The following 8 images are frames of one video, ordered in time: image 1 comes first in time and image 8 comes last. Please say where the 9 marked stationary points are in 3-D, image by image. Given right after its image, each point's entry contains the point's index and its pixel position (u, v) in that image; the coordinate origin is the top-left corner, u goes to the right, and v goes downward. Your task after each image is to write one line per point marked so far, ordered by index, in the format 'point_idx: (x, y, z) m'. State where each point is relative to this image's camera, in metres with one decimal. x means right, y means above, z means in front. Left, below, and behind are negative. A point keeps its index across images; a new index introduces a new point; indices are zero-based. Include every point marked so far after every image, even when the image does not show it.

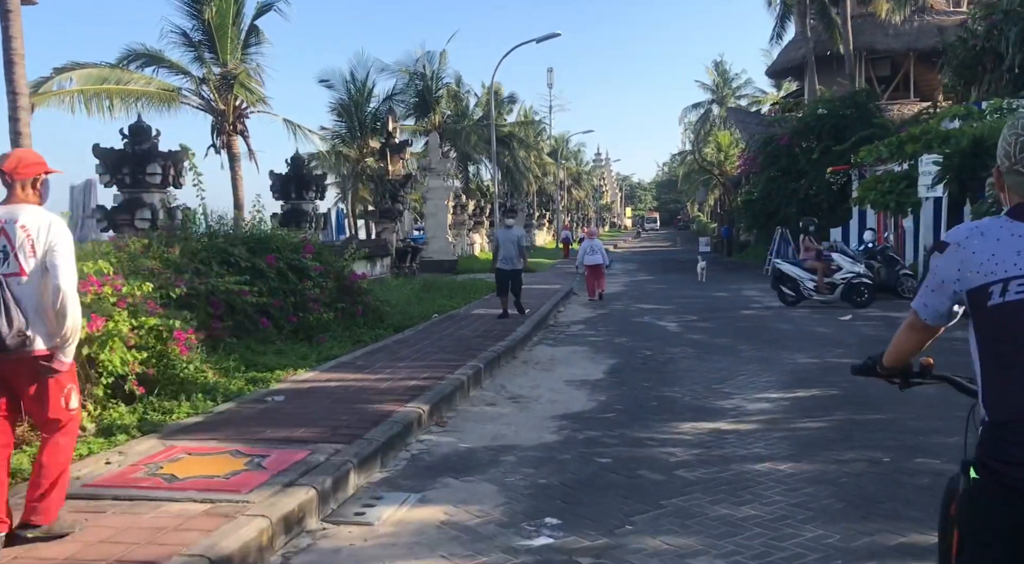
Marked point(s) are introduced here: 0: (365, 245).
0: (-3.4, +0.8, +17.6) m
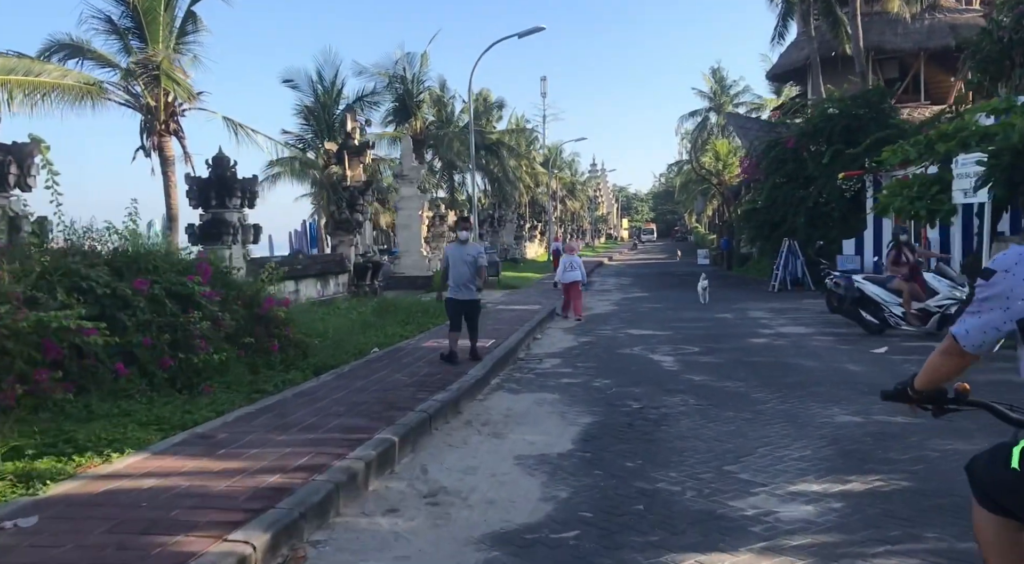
0: (-3.9, +0.4, +15.2) m
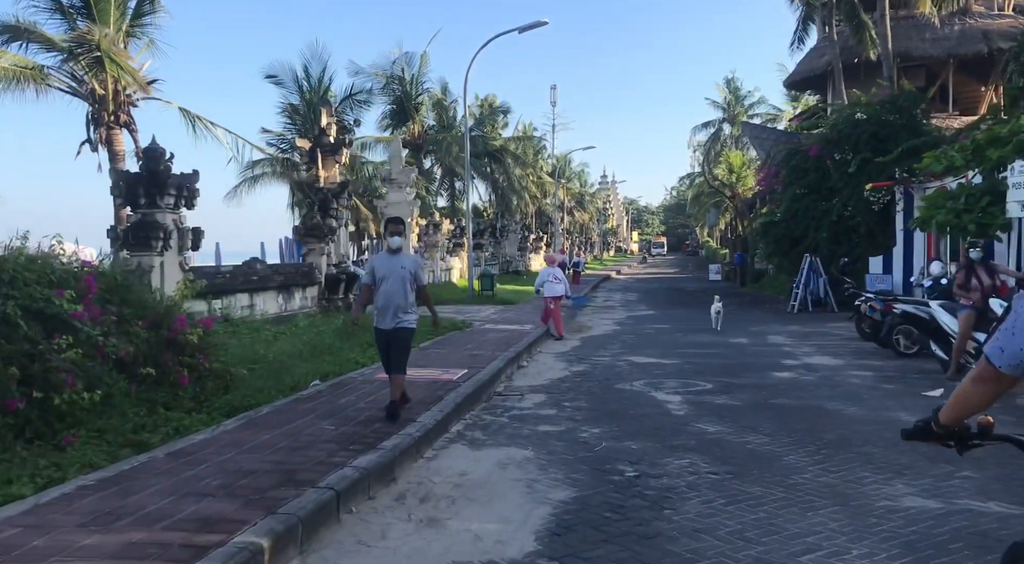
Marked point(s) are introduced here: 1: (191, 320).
0: (-4.2, +0.2, +13.5) m
1: (-3.3, -0.4, +7.9) m
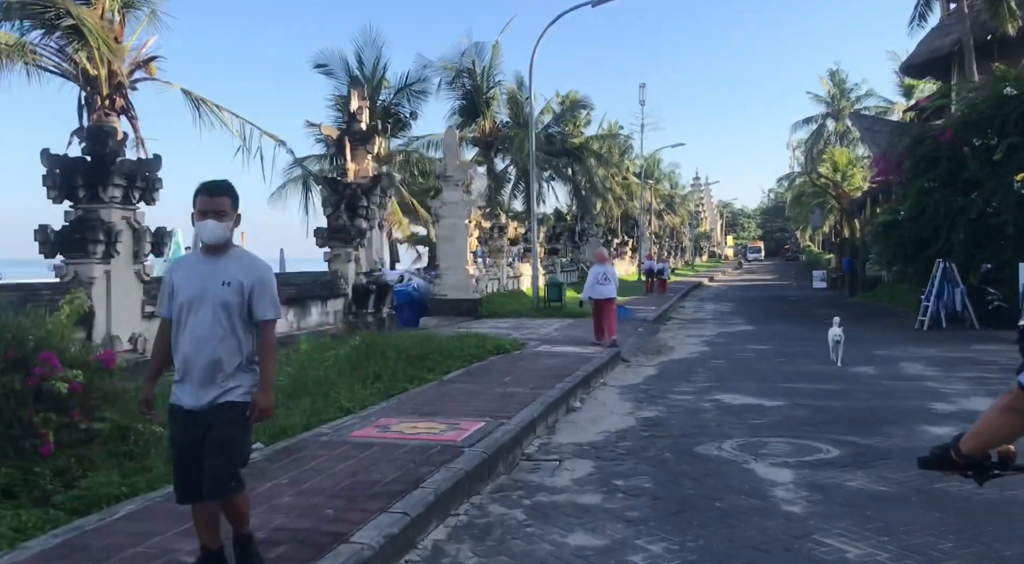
0: (-3.3, 0.0, +11.2) m
1: (-3.1, -0.5, +5.5) m
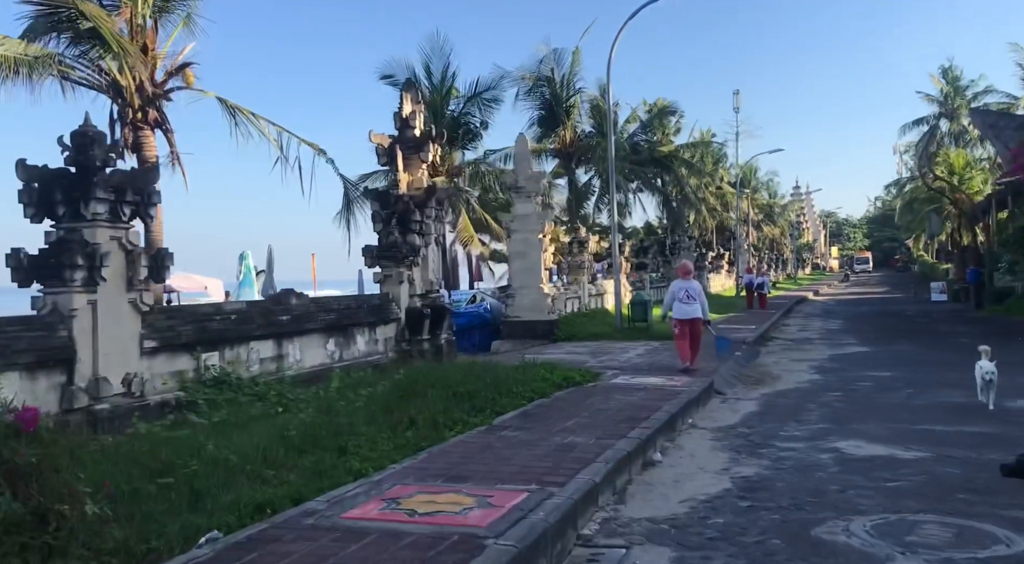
0: (-2.5, -0.4, +9.9) m
1: (-2.9, -0.7, +4.3) m
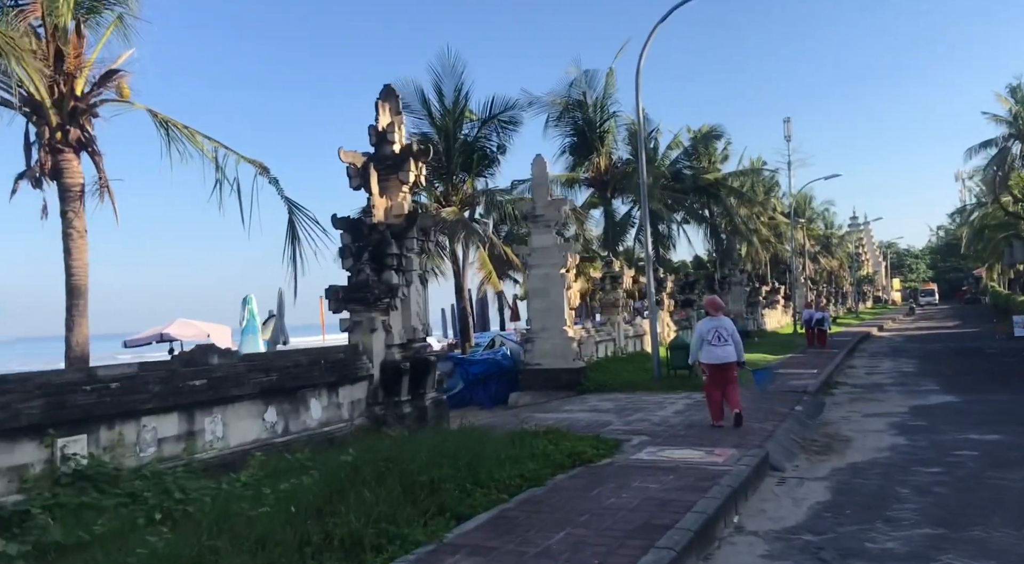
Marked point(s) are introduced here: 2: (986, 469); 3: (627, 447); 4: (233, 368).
0: (-2.6, -0.9, +7.8) m
1: (-3.4, -1.0, +2.2) m
2: (+4.9, -2.0, +7.8) m
3: (+1.3, -1.9, +8.9) m
4: (-2.8, -0.8, +7.6) m
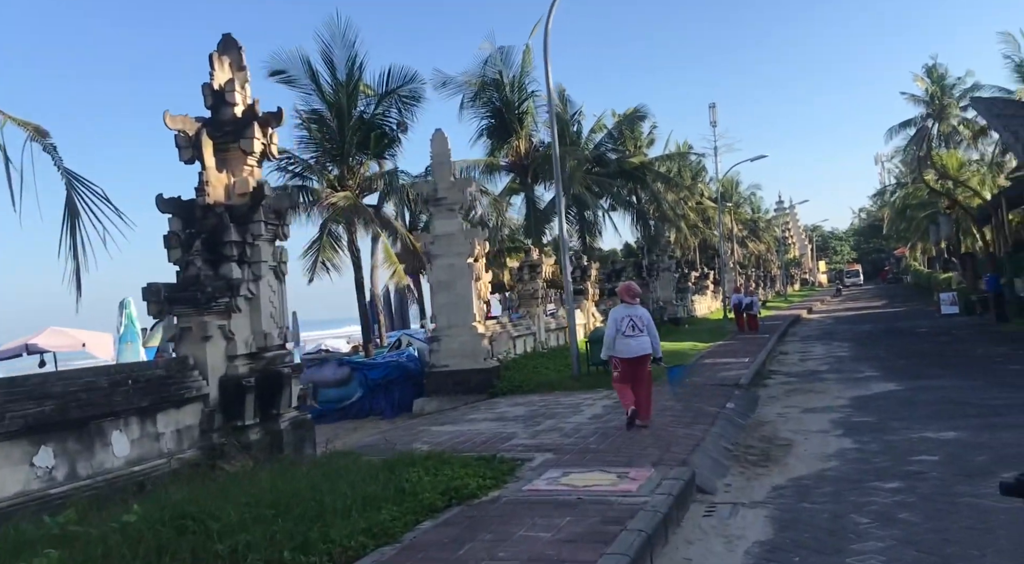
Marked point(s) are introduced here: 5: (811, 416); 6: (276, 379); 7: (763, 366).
0: (-3.8, -0.9, +5.8) m
1: (-4.1, -1.1, +0.1) m
2: (+3.7, -1.8, +6.4) m
3: (+0.1, -1.8, +7.2) m
4: (-3.9, -0.8, +5.5) m
5: (+4.1, -1.9, +10.4) m
6: (-2.4, -1.0, +7.9) m
7: (+5.6, -1.9, +16.8) m
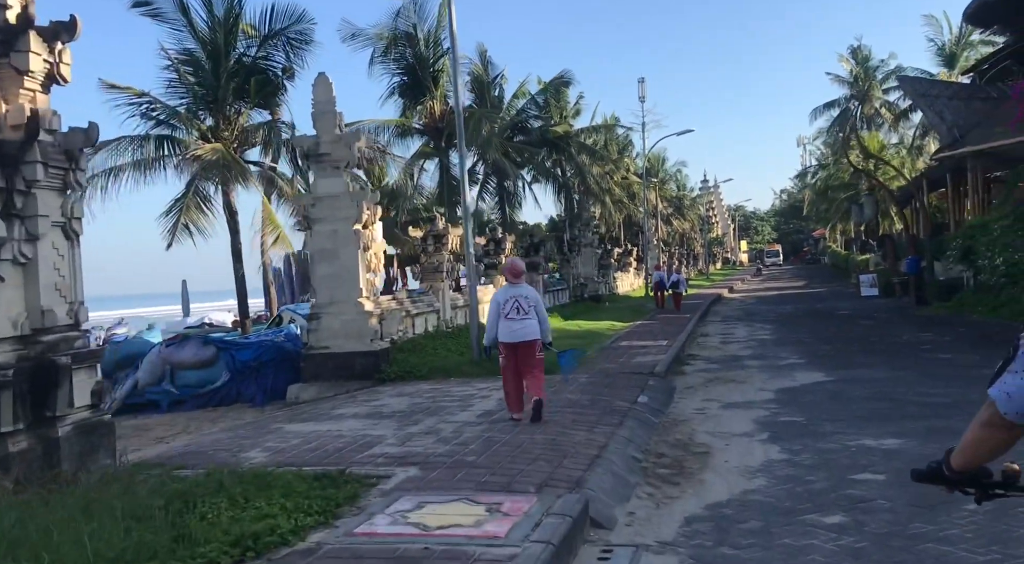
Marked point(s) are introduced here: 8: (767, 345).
0: (-4.7, -0.6, +3.7) m
1: (-4.5, -1.0, -1.9) m
2: (+2.7, -1.7, +5.1) m
3: (-1.0, -1.6, +5.5) m
4: (-4.8, -0.6, +3.5) m
5: (+2.6, -1.6, +9.1) m
6: (-3.6, -0.7, +6.0) m
7: (+3.5, -1.4, +15.7) m
8: (+5.5, -1.4, +16.4) m
